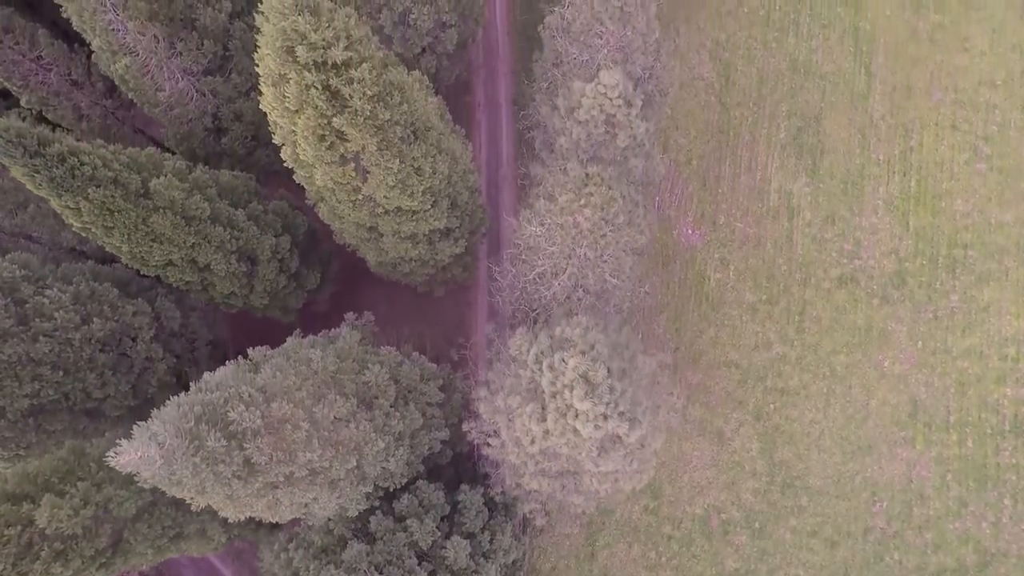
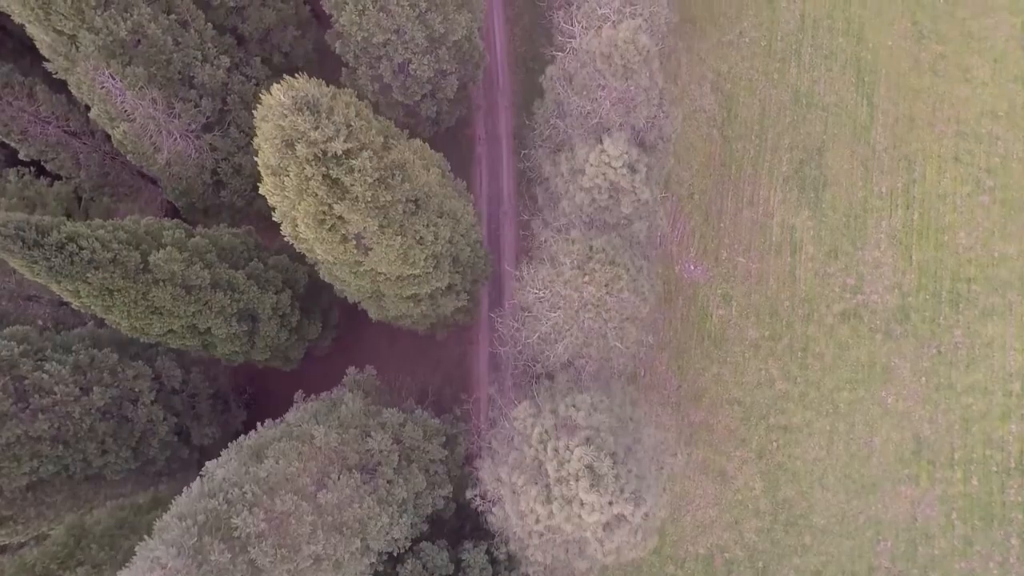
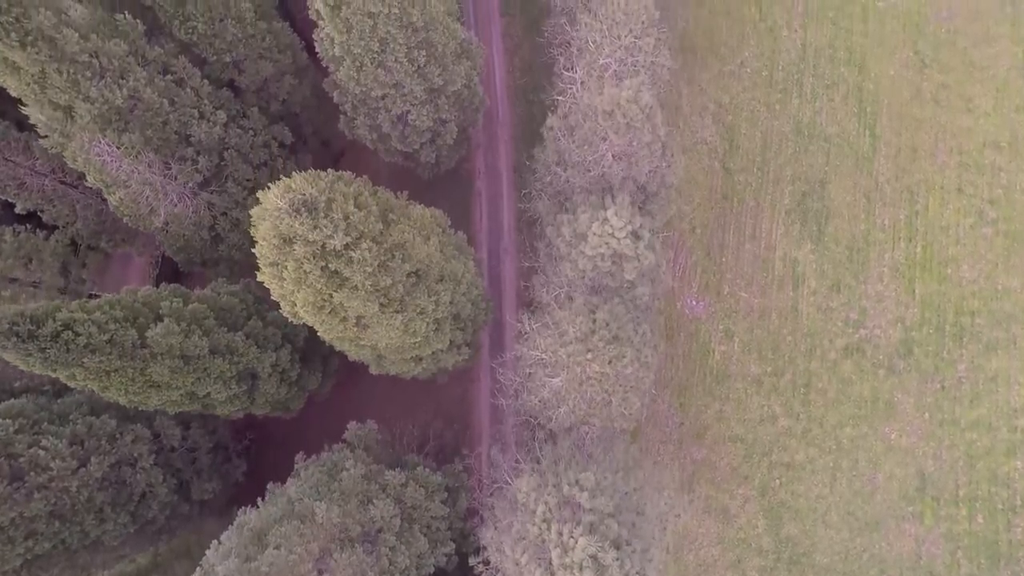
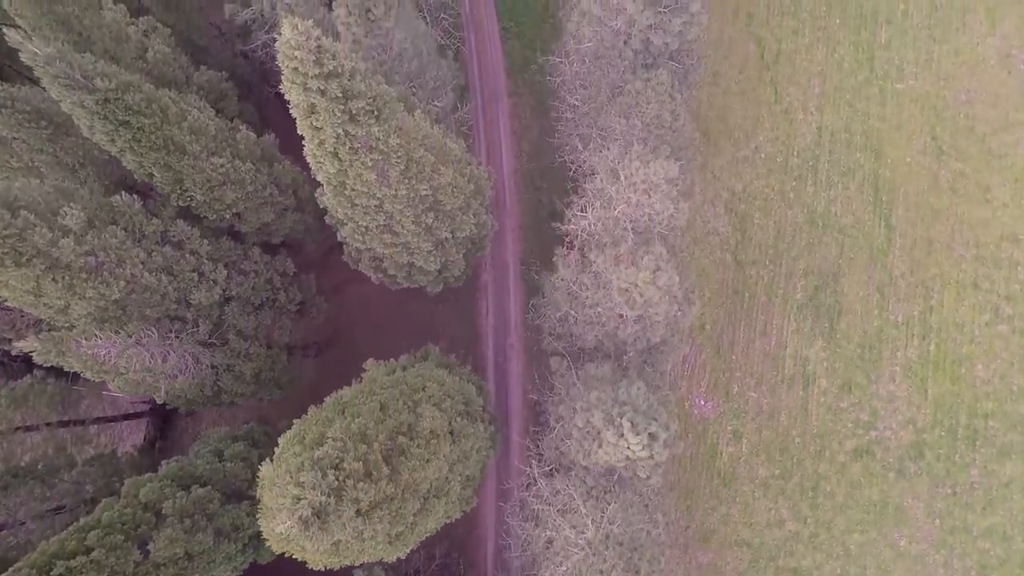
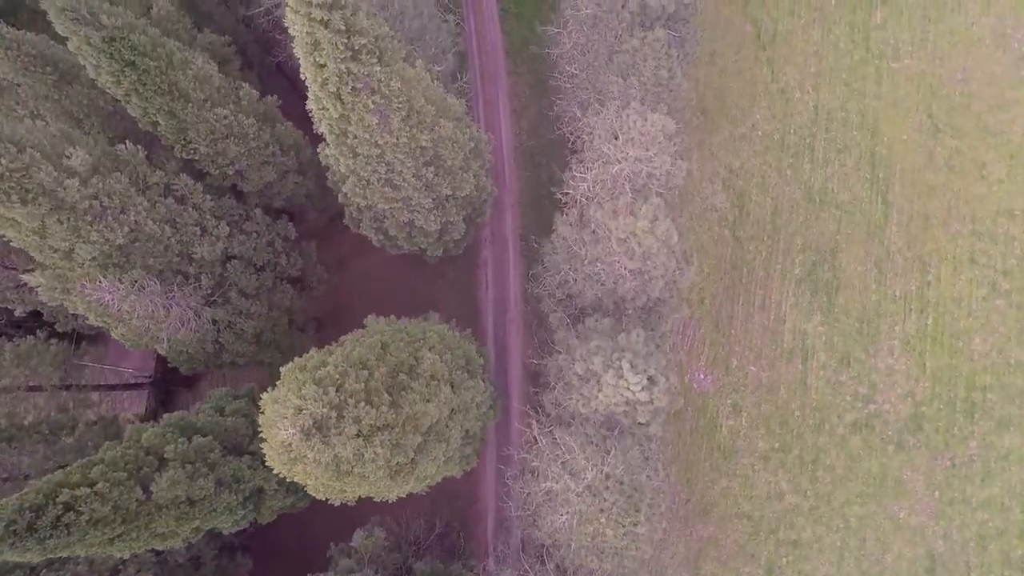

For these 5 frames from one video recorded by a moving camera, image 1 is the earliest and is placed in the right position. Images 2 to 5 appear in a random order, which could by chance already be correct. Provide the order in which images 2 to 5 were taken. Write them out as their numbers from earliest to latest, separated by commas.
2, 3, 5, 4
